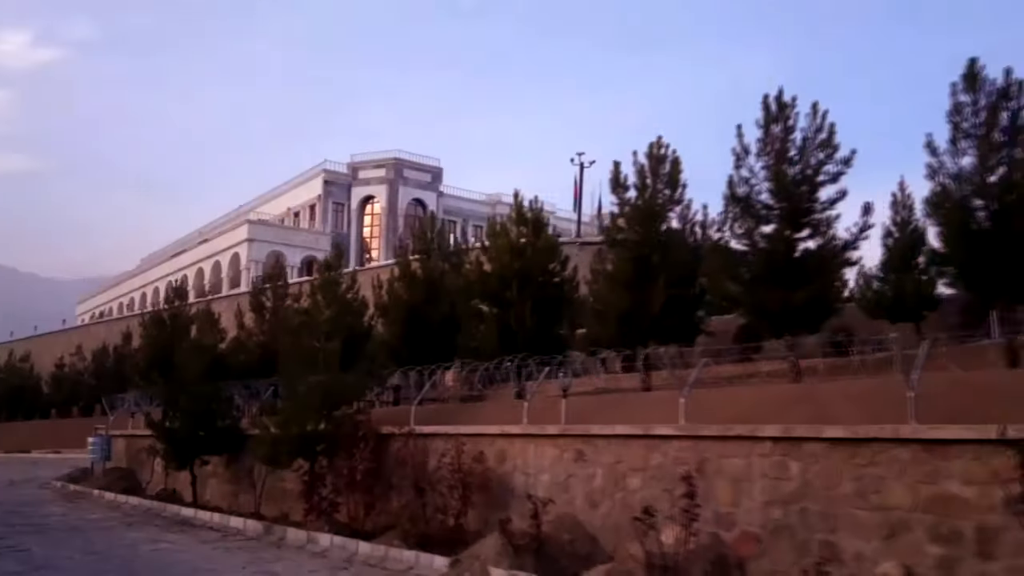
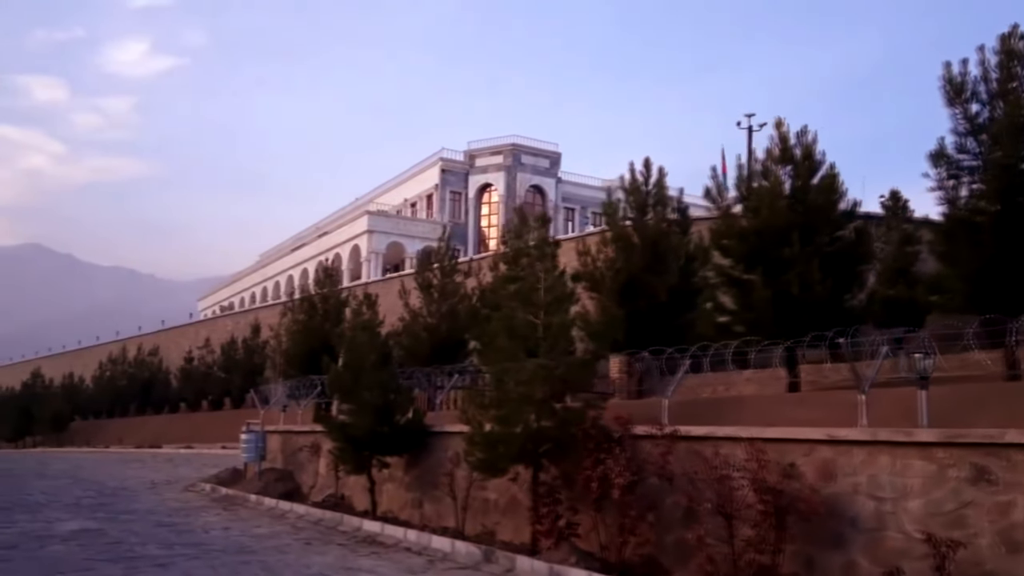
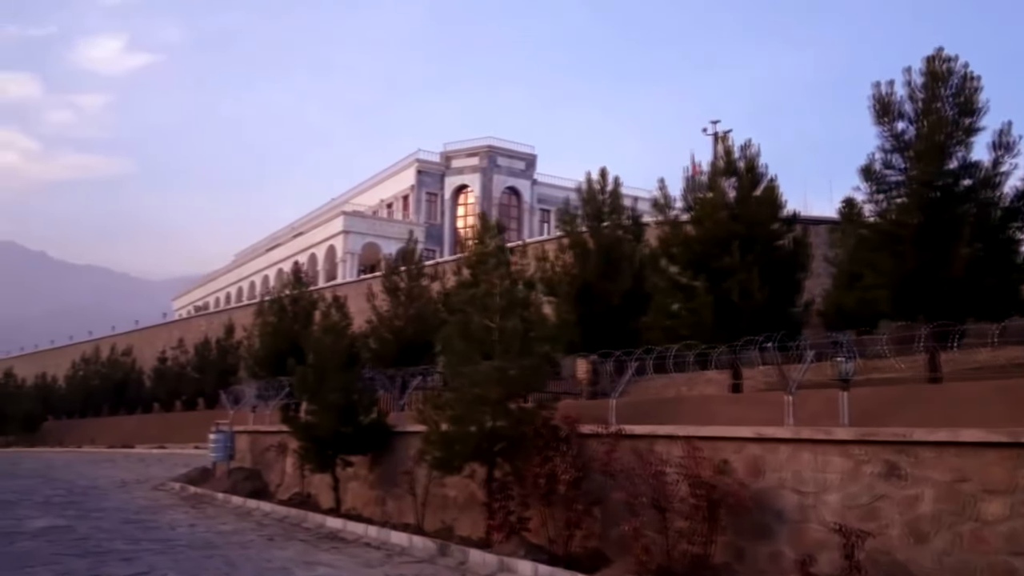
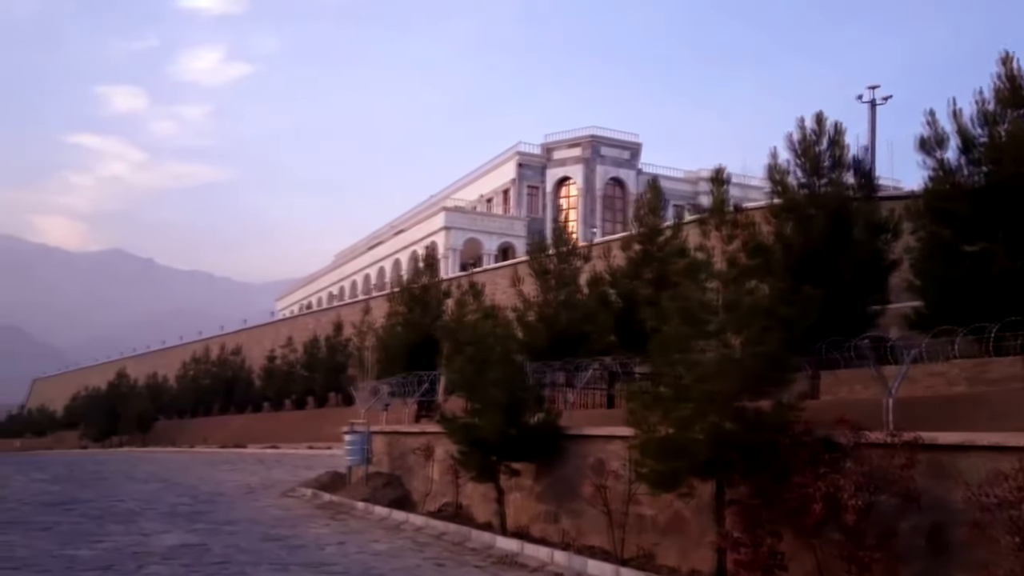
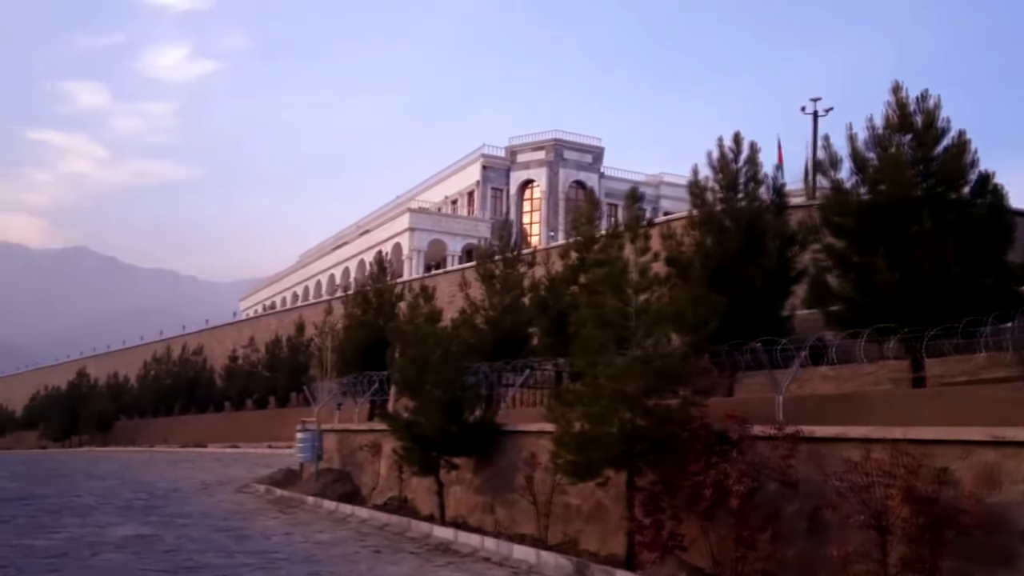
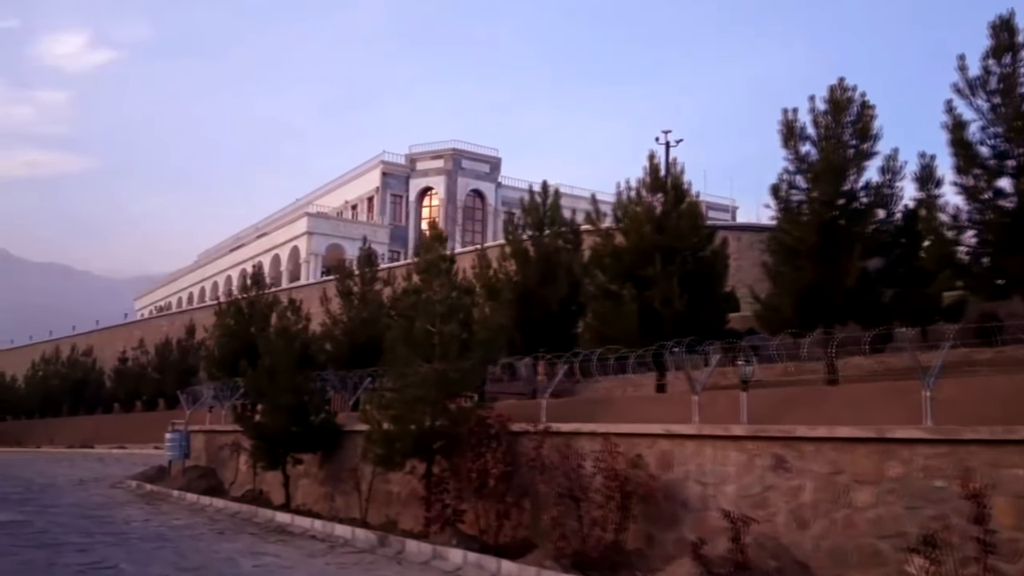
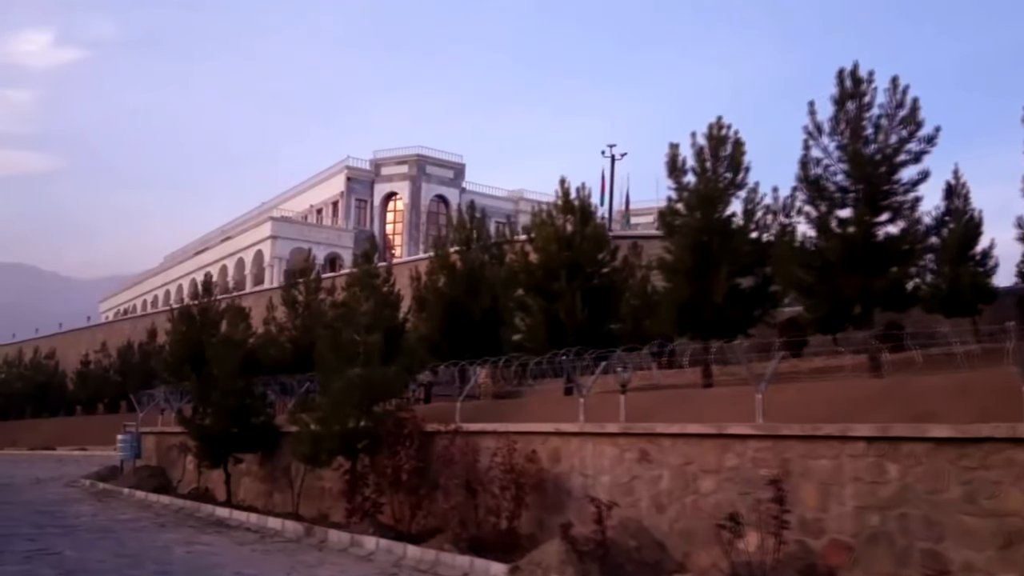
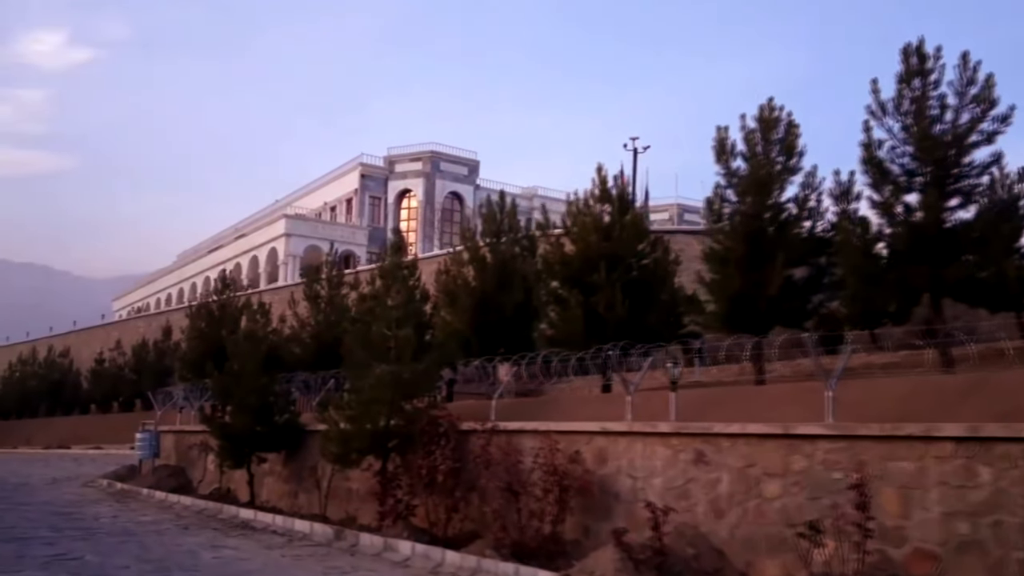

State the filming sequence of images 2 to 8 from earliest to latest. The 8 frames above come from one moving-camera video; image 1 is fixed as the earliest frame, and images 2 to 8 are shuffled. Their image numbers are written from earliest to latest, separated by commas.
7, 8, 6, 3, 2, 5, 4
